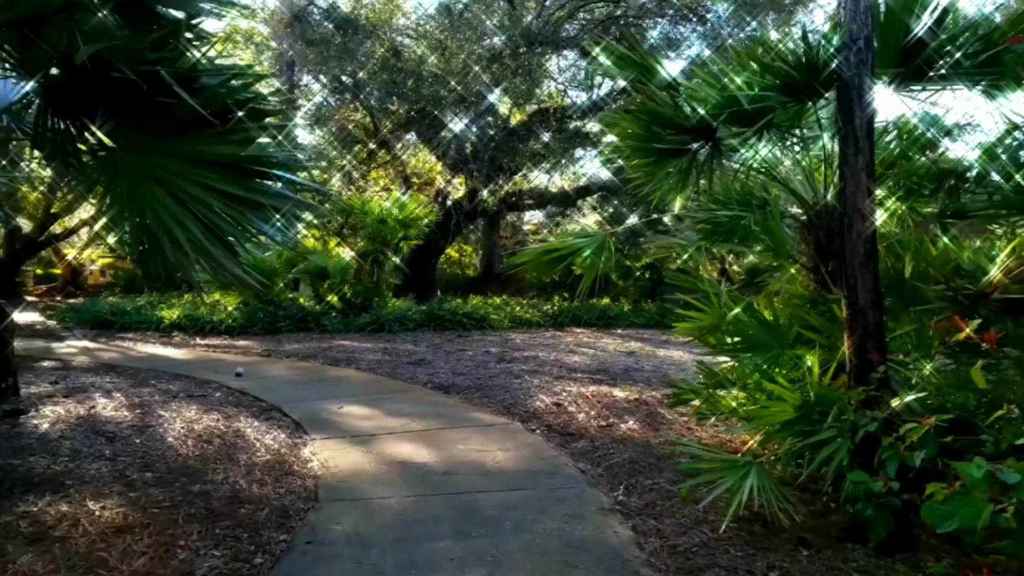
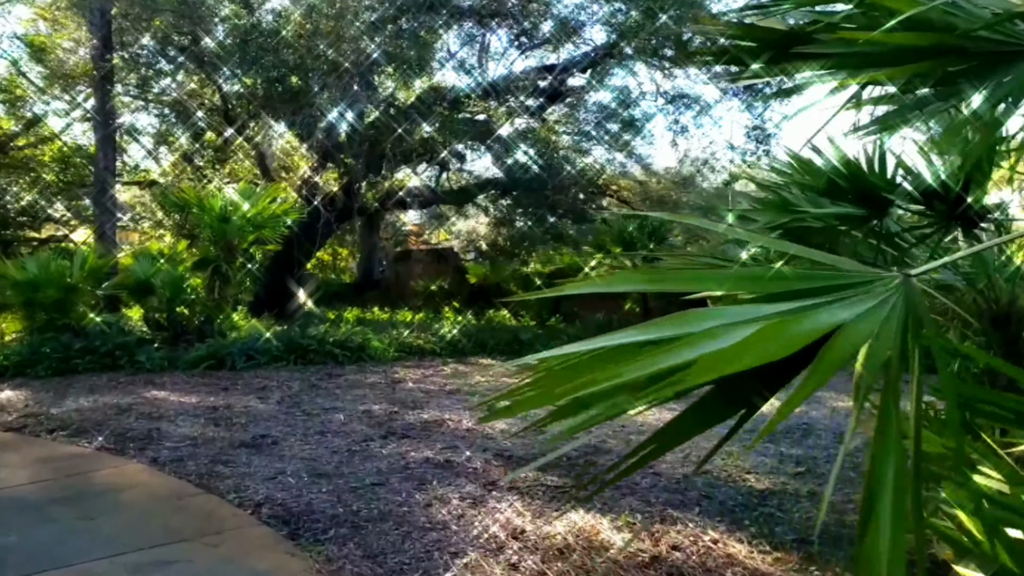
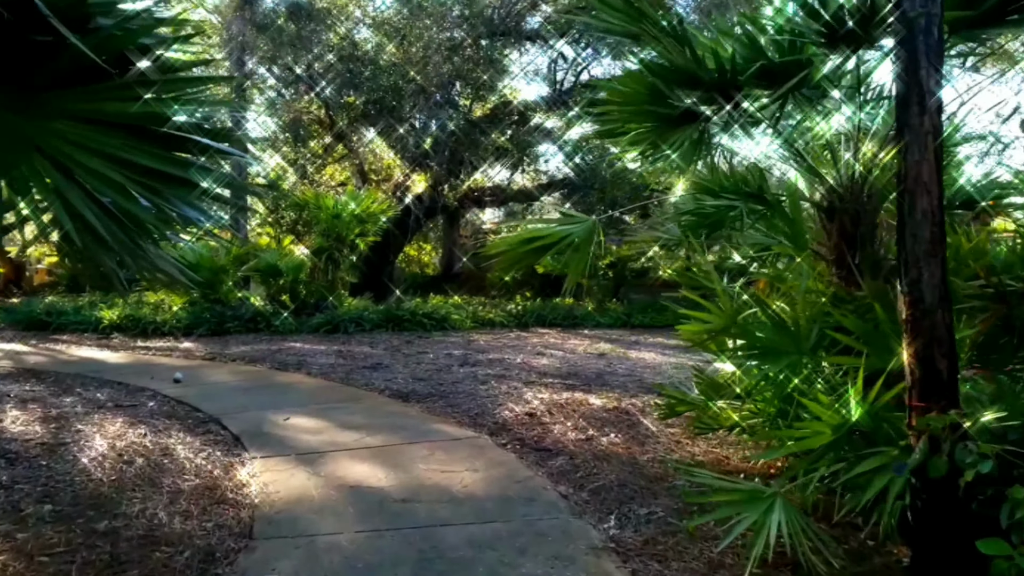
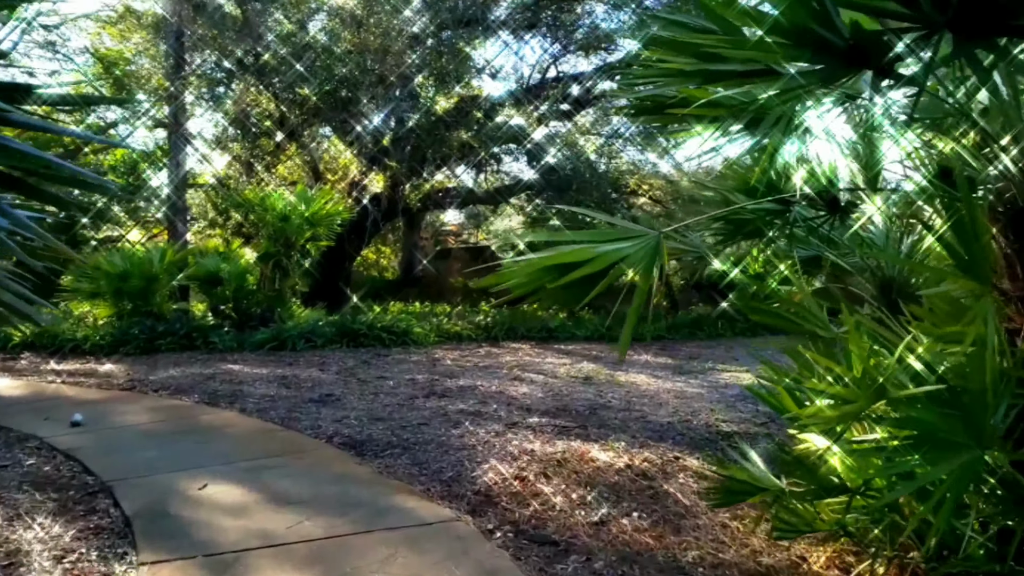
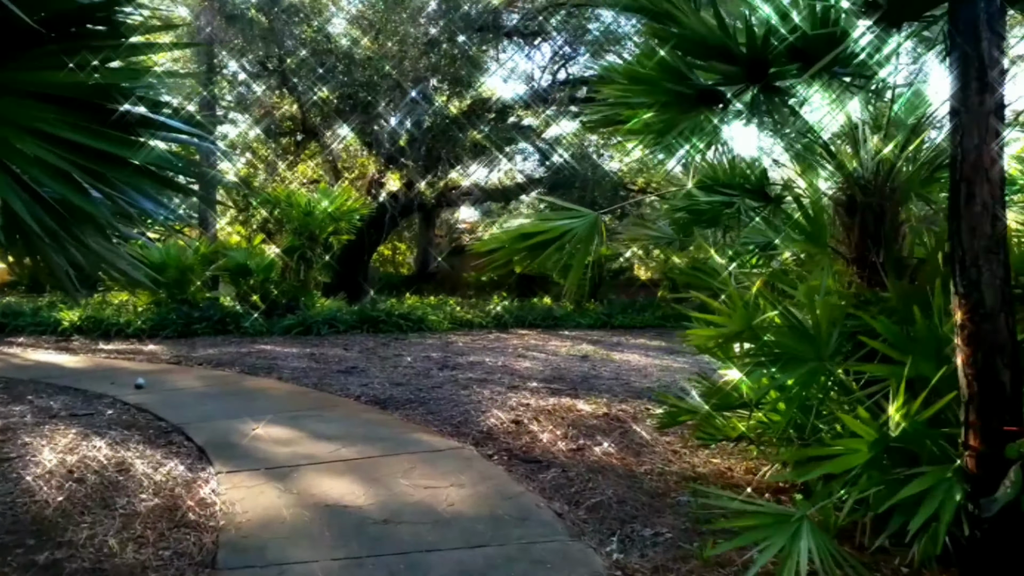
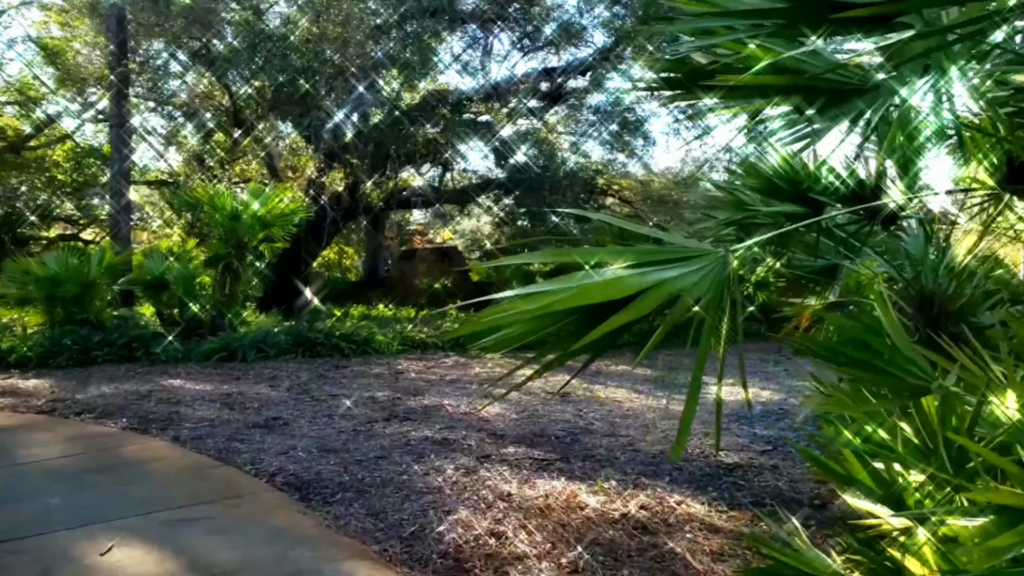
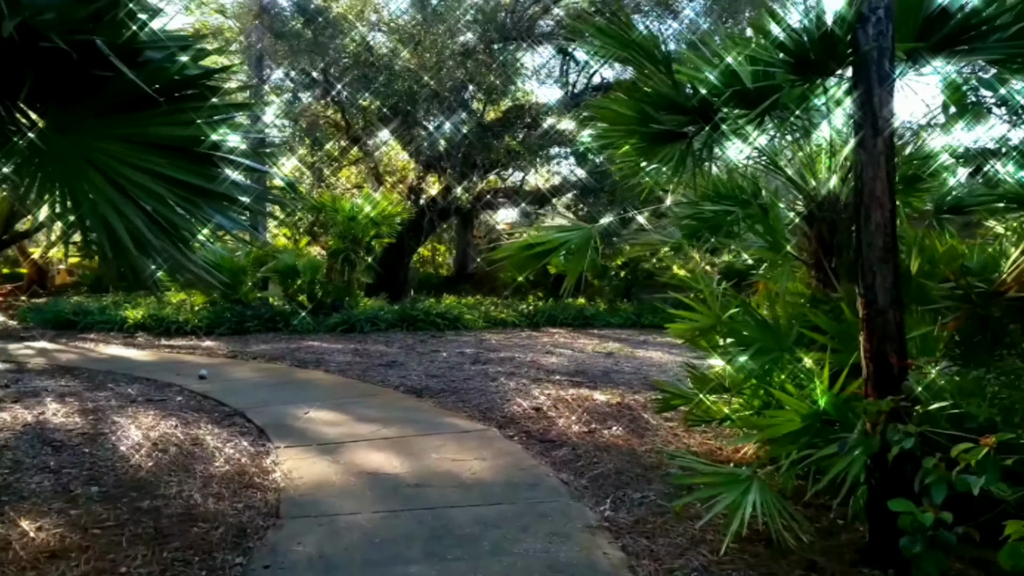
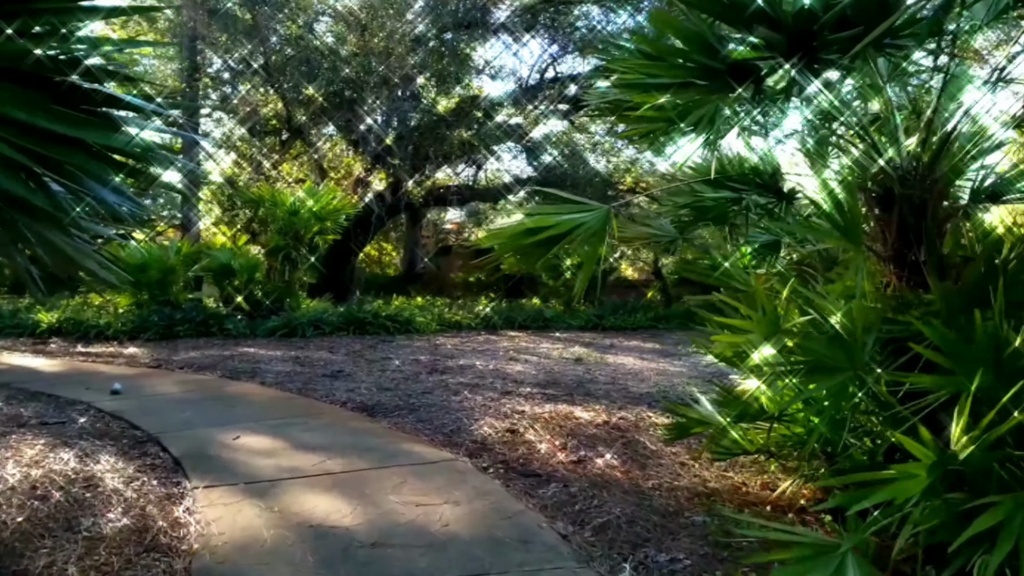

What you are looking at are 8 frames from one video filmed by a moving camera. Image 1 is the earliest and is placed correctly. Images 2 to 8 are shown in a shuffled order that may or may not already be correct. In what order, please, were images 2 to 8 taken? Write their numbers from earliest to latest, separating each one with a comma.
7, 3, 5, 8, 4, 6, 2
